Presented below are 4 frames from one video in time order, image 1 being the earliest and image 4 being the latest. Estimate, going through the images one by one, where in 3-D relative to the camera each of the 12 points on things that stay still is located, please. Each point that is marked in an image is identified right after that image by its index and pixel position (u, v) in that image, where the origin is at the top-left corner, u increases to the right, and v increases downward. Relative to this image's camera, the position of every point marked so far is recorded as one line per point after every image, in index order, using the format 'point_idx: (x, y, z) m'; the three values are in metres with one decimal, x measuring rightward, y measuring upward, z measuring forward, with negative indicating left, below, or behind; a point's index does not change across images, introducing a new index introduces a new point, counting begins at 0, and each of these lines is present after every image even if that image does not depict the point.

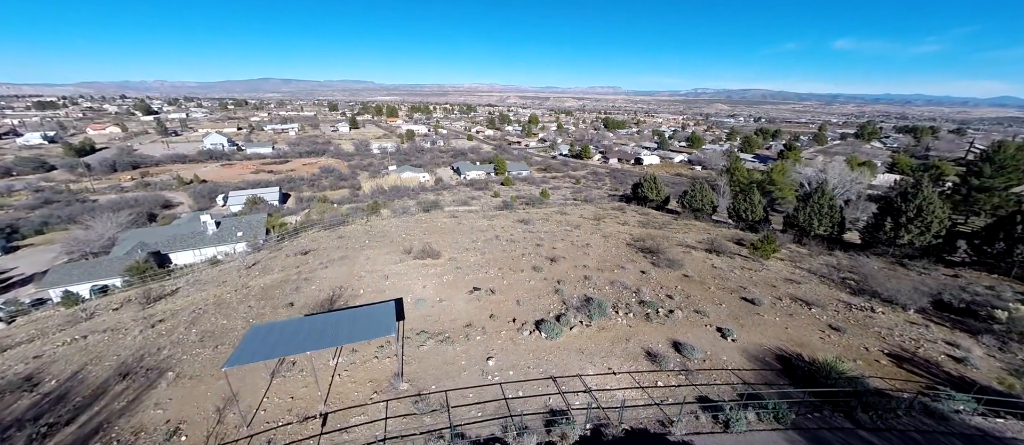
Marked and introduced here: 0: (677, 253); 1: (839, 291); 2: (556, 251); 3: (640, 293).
0: (+8.0, -1.5, +15.5) m
1: (+13.0, -2.7, +12.8) m
2: (+2.0, -1.3, +14.8) m
3: (+4.4, -2.4, +11.1) m
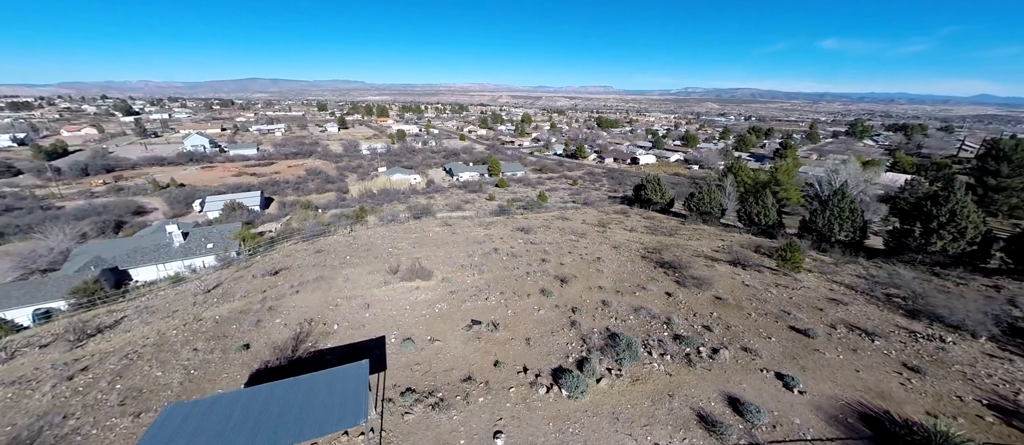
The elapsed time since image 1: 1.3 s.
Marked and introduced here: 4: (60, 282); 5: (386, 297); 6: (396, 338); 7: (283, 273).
0: (+8.0, -1.9, +13.8) m
1: (+13.1, -3.1, +11.2) m
2: (+2.2, -1.8, +12.9) m
3: (+4.6, -2.9, +9.3) m
4: (-25.1, -3.3, +18.0) m
5: (-4.3, -2.5, +11.0) m
6: (-3.1, -3.1, +8.7) m
7: (-9.8, -2.2, +13.9) m
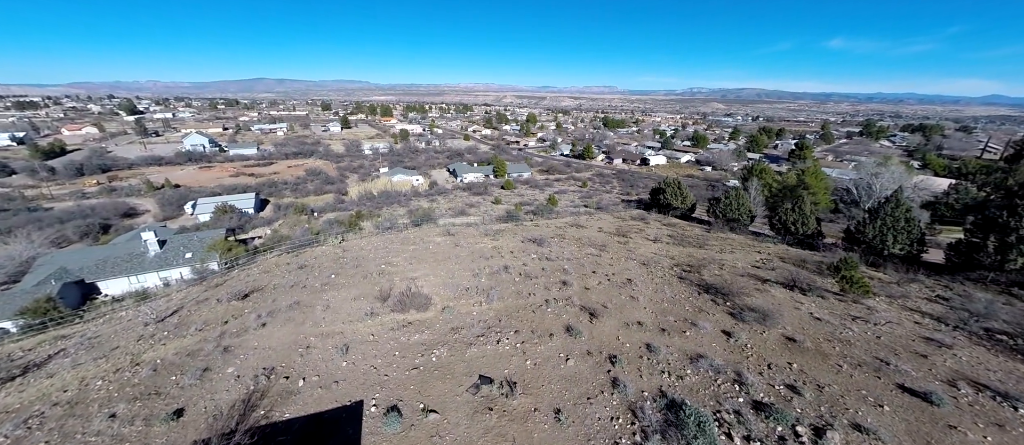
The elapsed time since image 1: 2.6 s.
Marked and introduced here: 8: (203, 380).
0: (+8.5, -2.5, +11.4) m
1: (+13.6, -3.7, +8.8) m
2: (+2.6, -2.4, +10.6) m
3: (+5.1, -3.5, +7.0) m
4: (-24.5, -3.7, +15.9) m
5: (-3.8, -3.0, +8.7) m
6: (-2.7, -3.6, +6.4) m
7: (-9.3, -2.7, +11.7) m
8: (-7.1, -3.6, +7.5) m
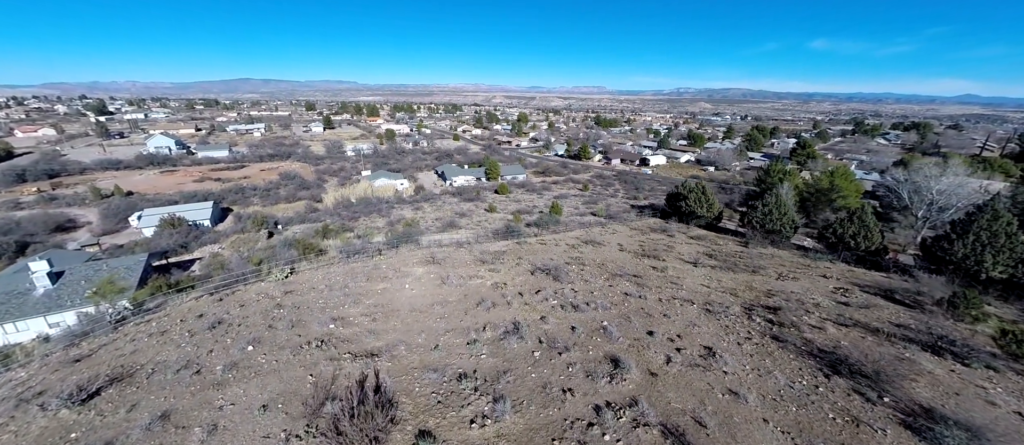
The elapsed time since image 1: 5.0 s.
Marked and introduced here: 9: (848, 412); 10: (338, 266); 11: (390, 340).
0: (+9.0, -3.4, +7.4) m
1: (+14.1, -4.6, +4.9) m
2: (+3.1, -3.3, +6.4) m
3: (+5.6, -4.4, +2.9) m
4: (-24.2, -5.0, +11.0) m
5: (-3.3, -4.1, +4.3) m
6: (-2.1, -4.6, +2.1) m
7: (-8.9, -3.8, +7.2) m
8: (-6.6, -4.7, +3.0) m
9: (+6.4, -3.5, +6.2) m
10: (-7.7, -1.9, +14.5) m
11: (-3.2, -3.0, +8.3) m
